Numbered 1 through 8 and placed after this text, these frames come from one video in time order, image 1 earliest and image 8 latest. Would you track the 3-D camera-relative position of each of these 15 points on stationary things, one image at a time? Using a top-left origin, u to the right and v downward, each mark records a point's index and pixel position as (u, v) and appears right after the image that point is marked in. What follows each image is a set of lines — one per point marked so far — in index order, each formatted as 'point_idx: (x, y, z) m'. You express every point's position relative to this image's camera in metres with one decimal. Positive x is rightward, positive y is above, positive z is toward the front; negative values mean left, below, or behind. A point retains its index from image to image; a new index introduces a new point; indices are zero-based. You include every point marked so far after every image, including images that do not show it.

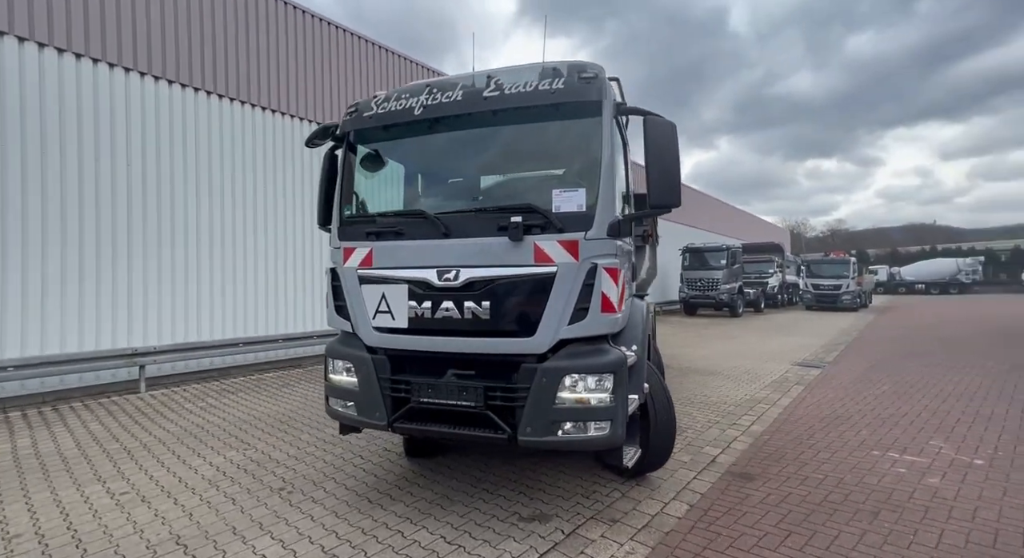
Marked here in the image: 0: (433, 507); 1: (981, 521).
0: (-0.5, -1.7, +3.8) m
1: (+3.0, -1.6, +3.3) m
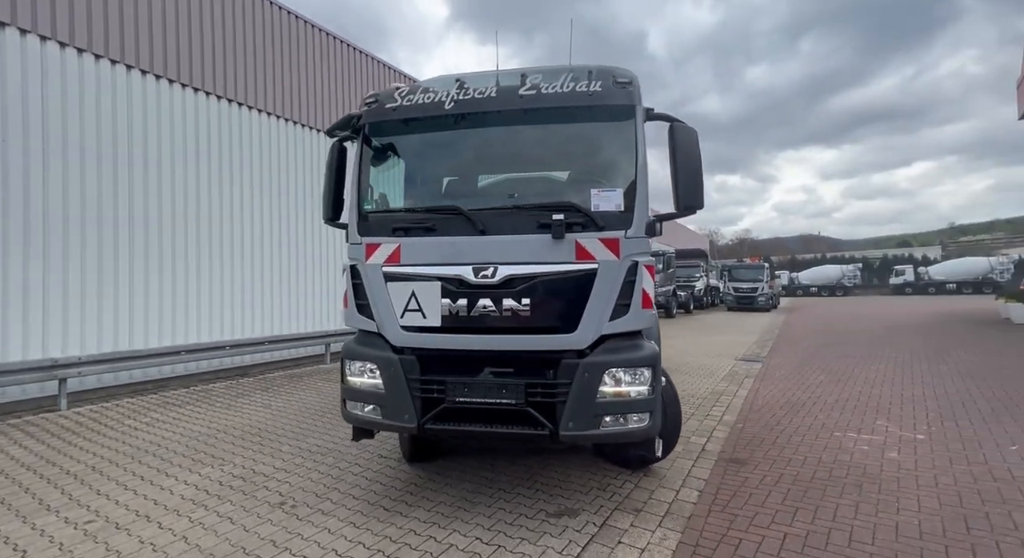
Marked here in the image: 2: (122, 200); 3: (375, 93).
0: (-0.4, -1.7, +3.7) m
1: (+3.3, -1.5, +3.8) m
2: (-5.8, +1.2, +7.4) m
3: (-1.0, +1.4, +3.7) m
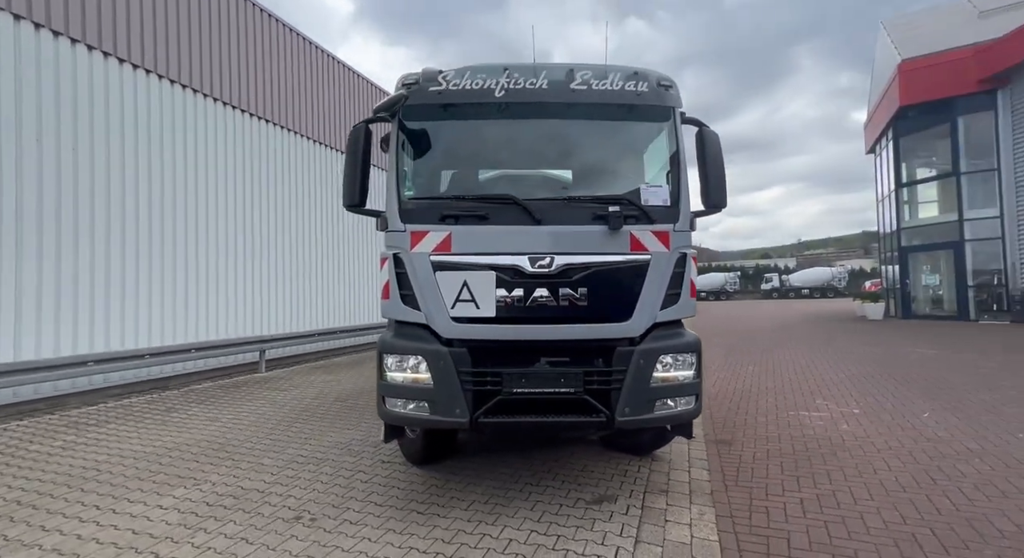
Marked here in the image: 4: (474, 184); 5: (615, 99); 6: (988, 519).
0: (-0.1, -1.7, +3.6) m
1: (+3.4, -1.5, +4.5) m
2: (-6.2, +1.3, +6.2) m
3: (-0.7, +1.4, +3.6) m
4: (-0.5, +0.6, +3.5) m
5: (+0.7, +1.3, +3.6) m
6: (+3.0, -1.5, +3.2) m
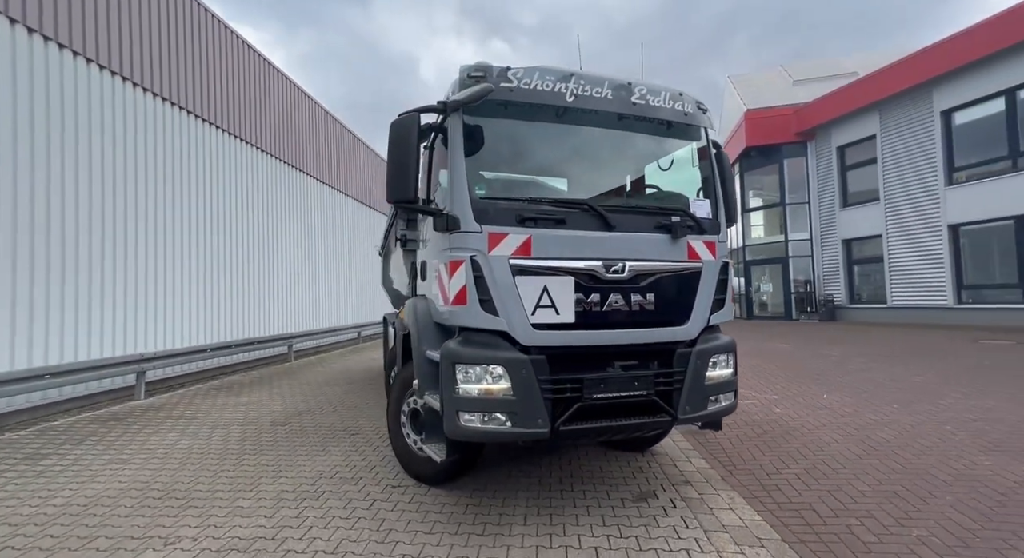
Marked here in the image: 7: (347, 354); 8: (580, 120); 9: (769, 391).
0: (+0.3, -1.7, +3.6) m
1: (+3.4, -1.6, +5.5) m
2: (-6.2, +1.2, +4.2) m
3: (-0.2, +1.4, +3.4) m
4: (-0.1, +0.6, +3.3) m
5: (+1.1, +1.2, +3.8) m
6: (+3.4, -1.6, +4.1) m
7: (-3.8, -1.8, +12.1) m
8: (+0.5, +1.1, +3.6) m
9: (+3.5, -1.6, +6.8) m
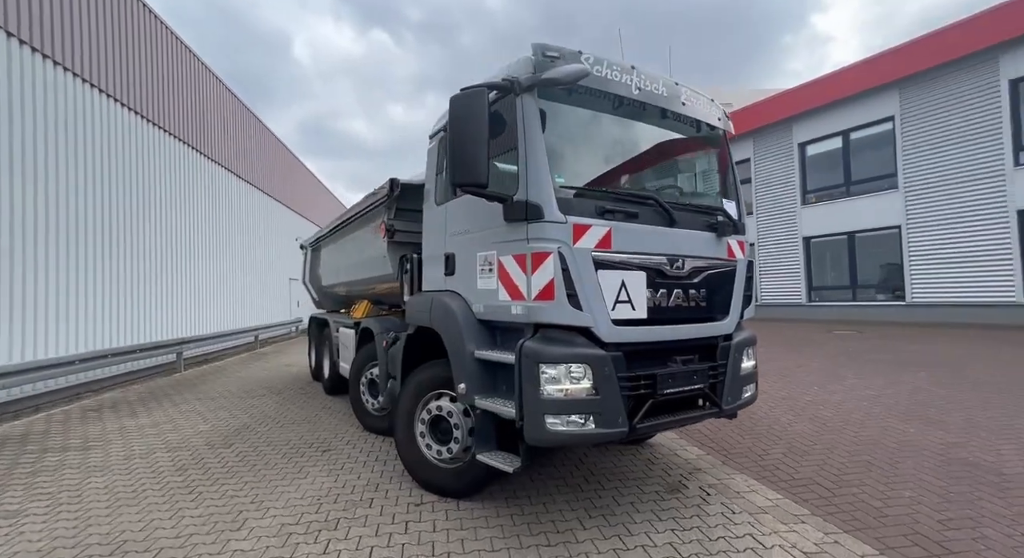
0: (+0.7, -1.7, +3.5) m
1: (+3.2, -1.6, +6.1) m
2: (-5.8, +1.3, +2.4) m
3: (+0.2, +1.5, +3.2) m
4: (+0.4, +0.7, +3.2) m
5: (+1.4, +1.3, +3.9) m
6: (+3.5, -1.5, +4.8) m
7: (-5.5, -1.7, +10.7) m
8: (+0.9, +1.2, +3.5) m
9: (+2.9, -1.6, +7.5) m
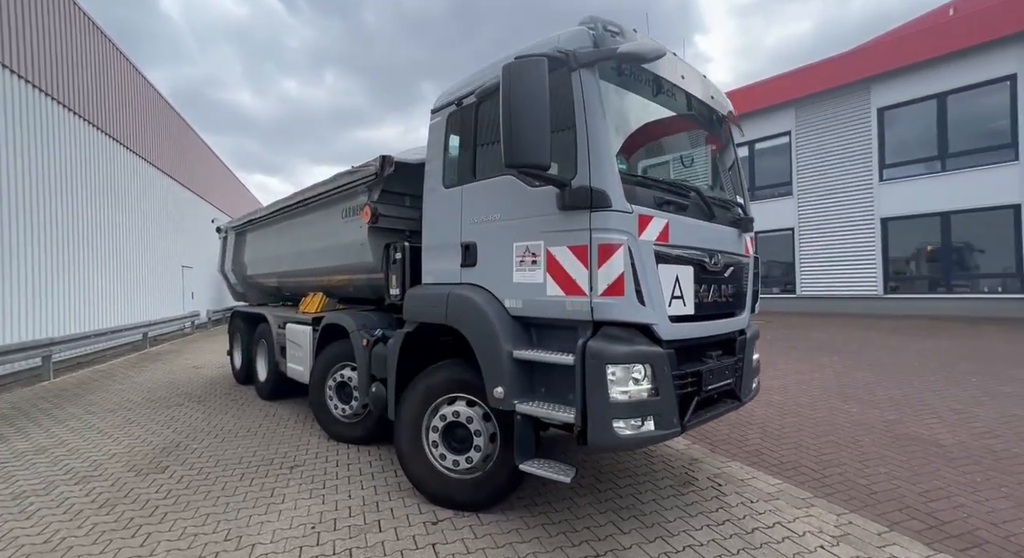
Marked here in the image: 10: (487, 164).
0: (+0.9, -1.6, +3.4) m
1: (+2.8, -1.5, +6.5) m
2: (-5.2, +1.4, +0.9) m
3: (+0.6, +1.5, +2.9) m
4: (+0.7, +0.7, +3.0) m
5: (+1.5, +1.3, +3.9) m
6: (+3.4, -1.5, +5.3) m
7: (-6.7, -1.5, +9.1) m
8: (+1.1, +1.2, +3.4) m
9: (+2.2, -1.5, +7.7) m
10: (-0.2, +0.8, +3.4) m
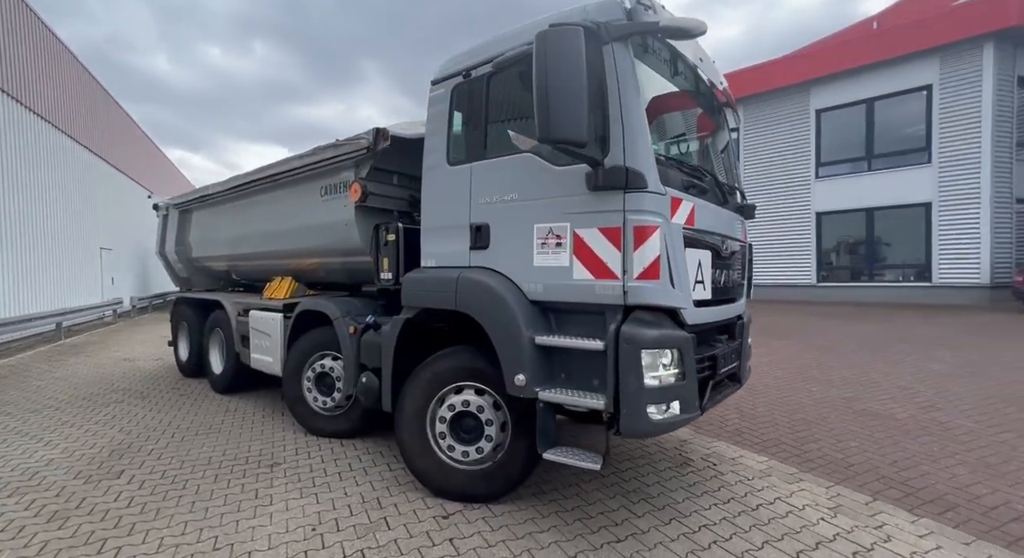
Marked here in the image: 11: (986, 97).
0: (+0.9, -1.5, +3.4) m
1: (+2.4, -1.3, +6.7) m
2: (-4.7, +1.4, +0.1) m
3: (+0.7, +1.6, +2.8) m
4: (+0.8, +0.8, +2.9) m
5: (+1.6, +1.4, +4.0) m
6: (+3.2, -1.3, +5.6) m
7: (-7.3, -1.2, +8.2) m
8: (+1.1, +1.3, +3.4) m
9: (+1.7, -1.2, +7.9) m
10: (-0.1, +0.9, +3.2) m
11: (+11.9, +4.5, +12.4) m
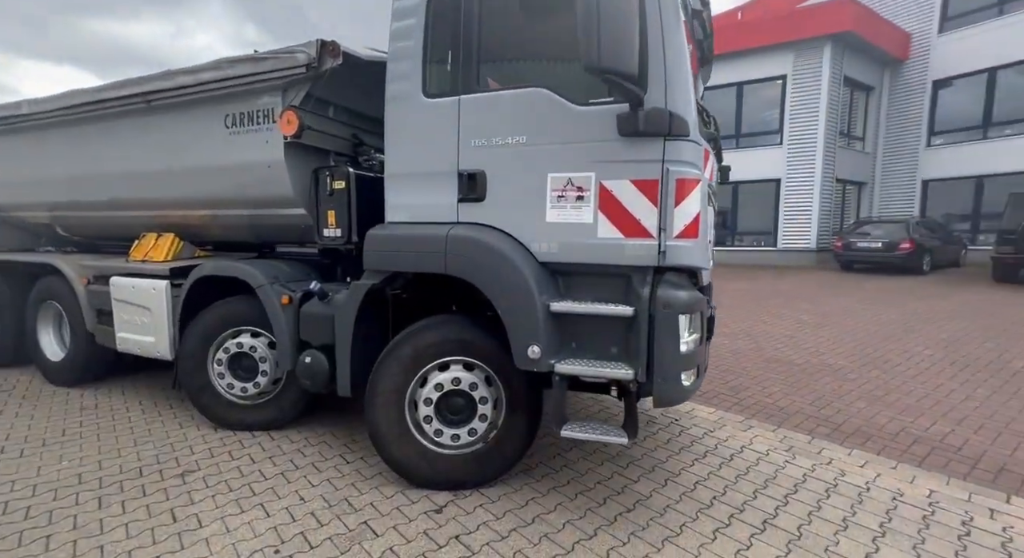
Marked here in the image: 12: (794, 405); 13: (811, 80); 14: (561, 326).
0: (+0.8, -1.2, +3.4) m
1: (+1.3, -0.8, +6.9) m
2: (-3.6, +1.4, -1.6) m
3: (+0.8, +1.8, +2.5) m
4: (+0.9, +1.0, +2.7) m
5: (+1.3, +1.7, +3.8) m
6: (+2.4, -0.9, +6.0) m
7: (-8.4, -0.8, +5.6) m
8: (+1.0, +1.6, +3.2) m
9: (+0.3, -0.6, +7.8) m
10: (-0.1, +1.1, +2.7) m
11: (+8.9, +5.6, +14.6) m
12: (+2.5, -1.2, +4.6) m
13: (+8.6, +5.9, +14.8) m
14: (+0.3, -0.3, +2.7) m
